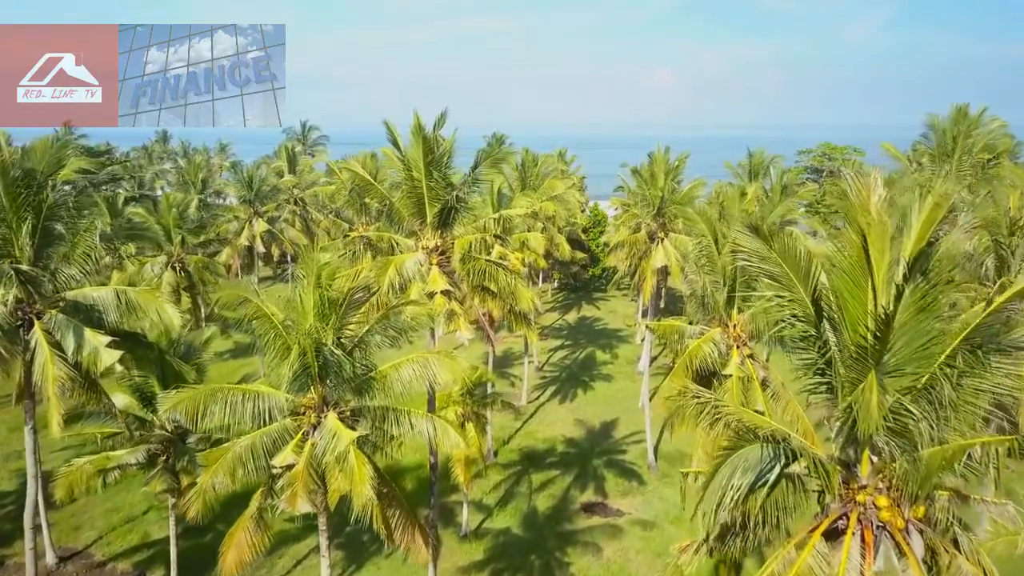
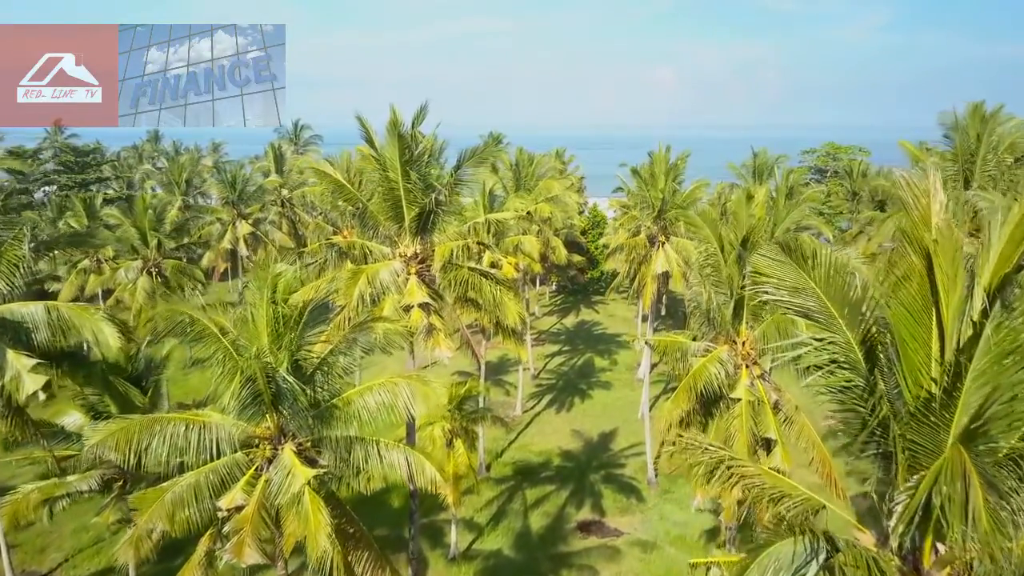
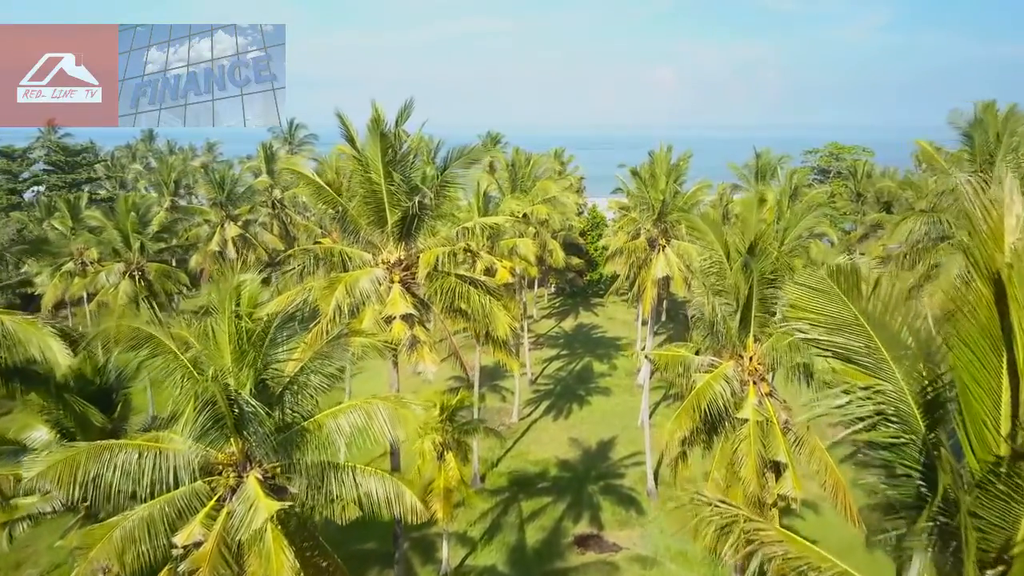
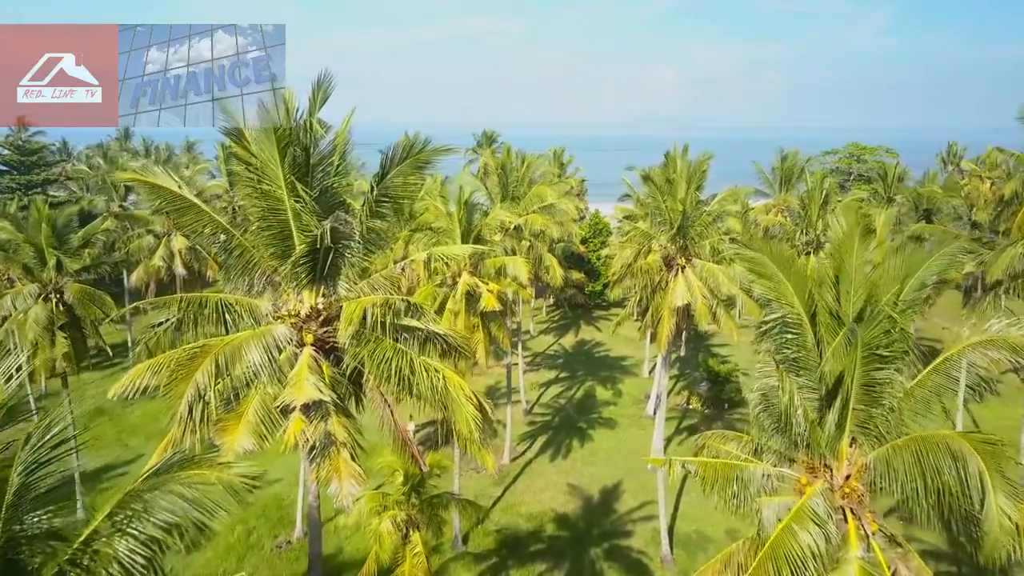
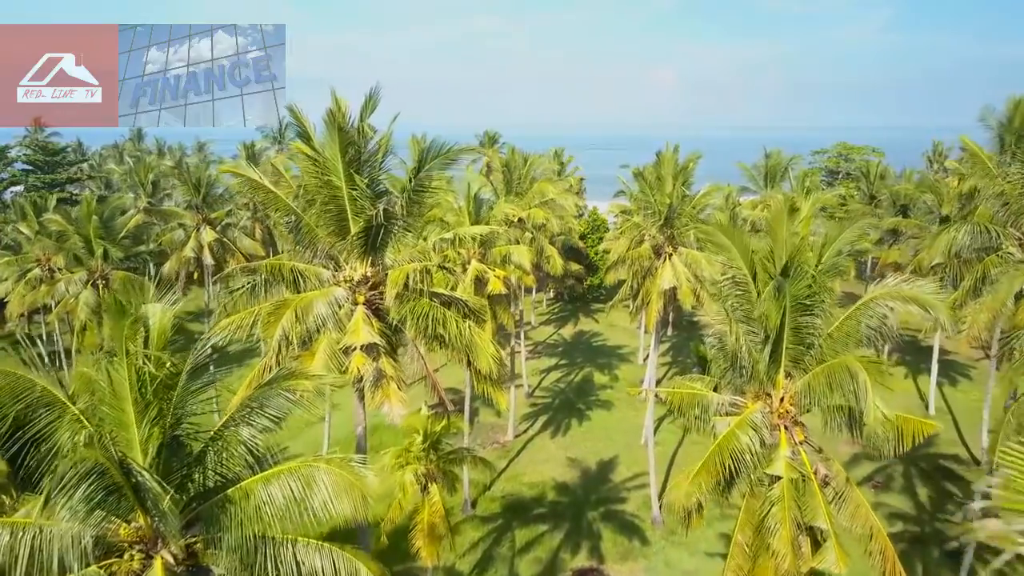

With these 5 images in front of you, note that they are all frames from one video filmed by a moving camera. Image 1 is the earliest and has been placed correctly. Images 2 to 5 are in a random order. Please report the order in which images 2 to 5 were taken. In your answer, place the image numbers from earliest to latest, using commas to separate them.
2, 3, 5, 4
